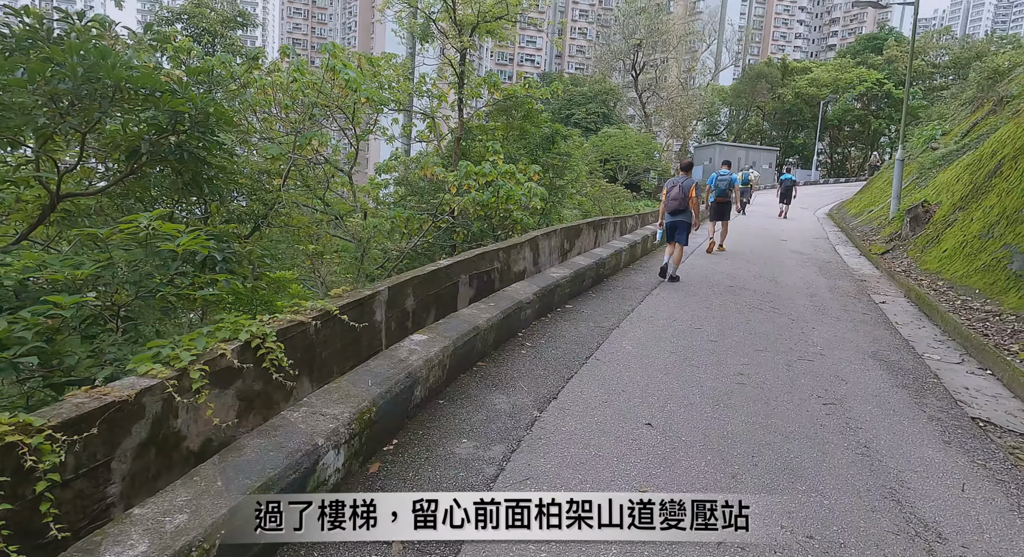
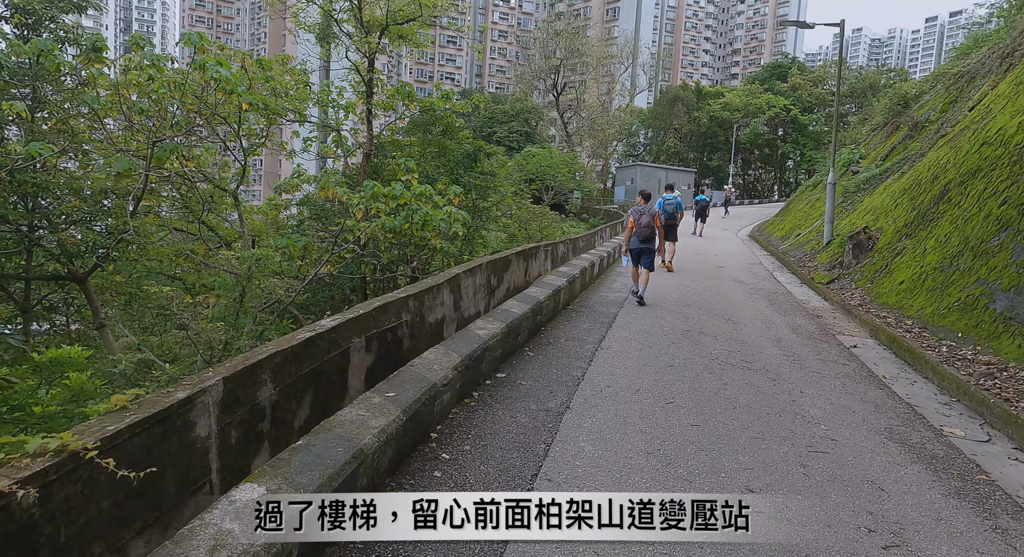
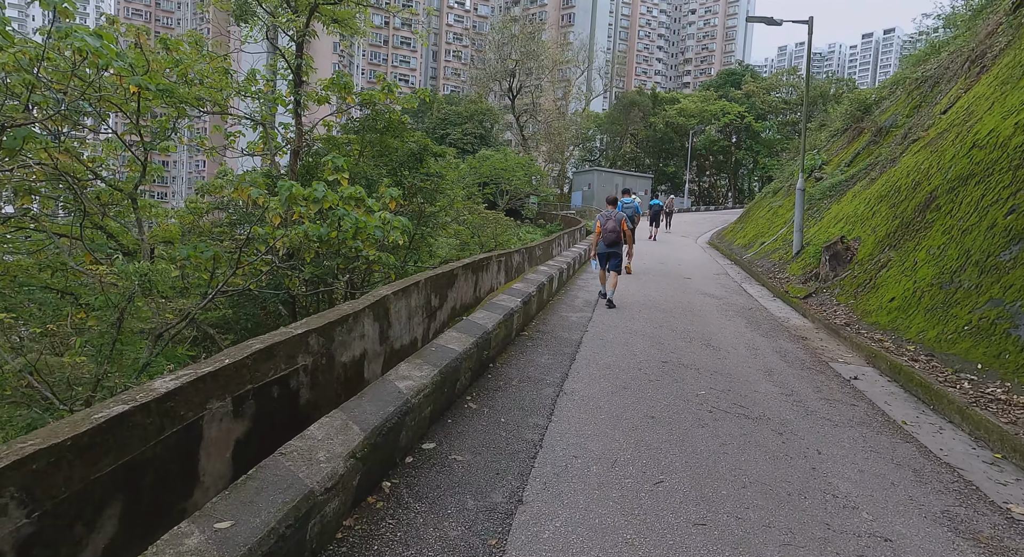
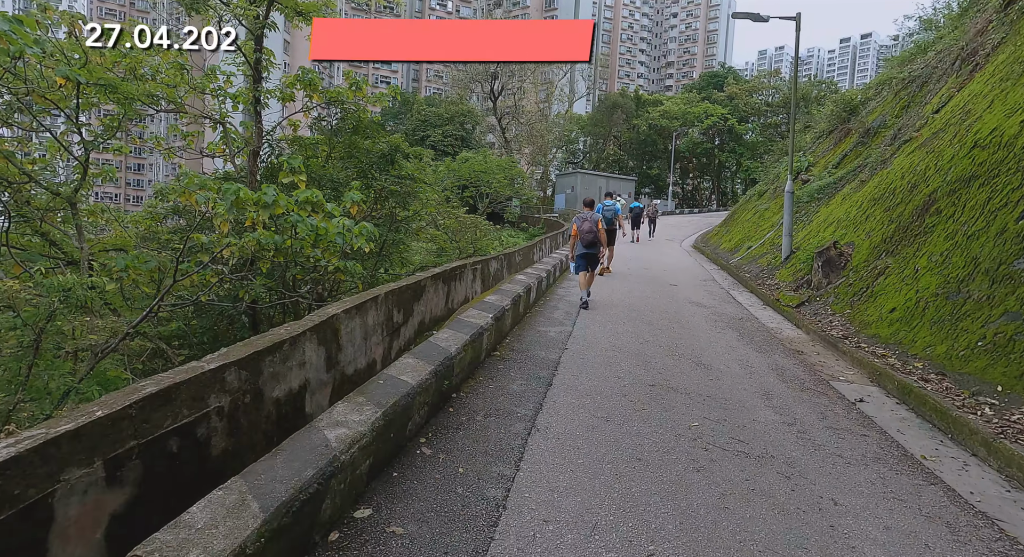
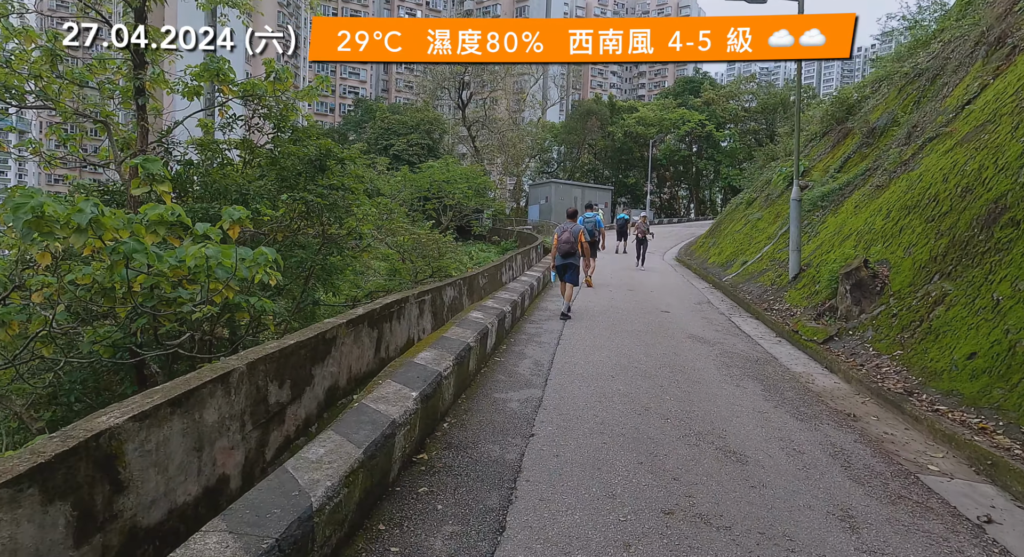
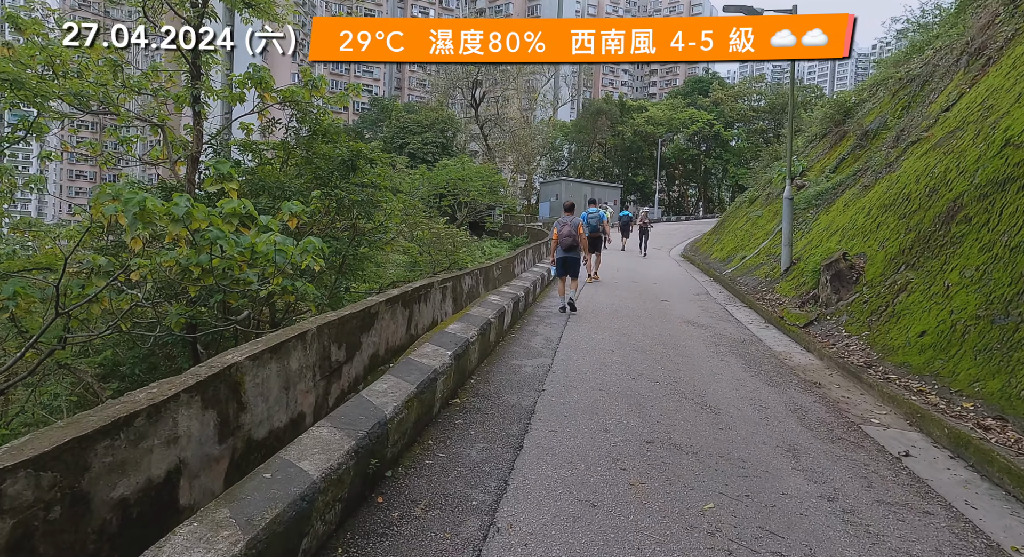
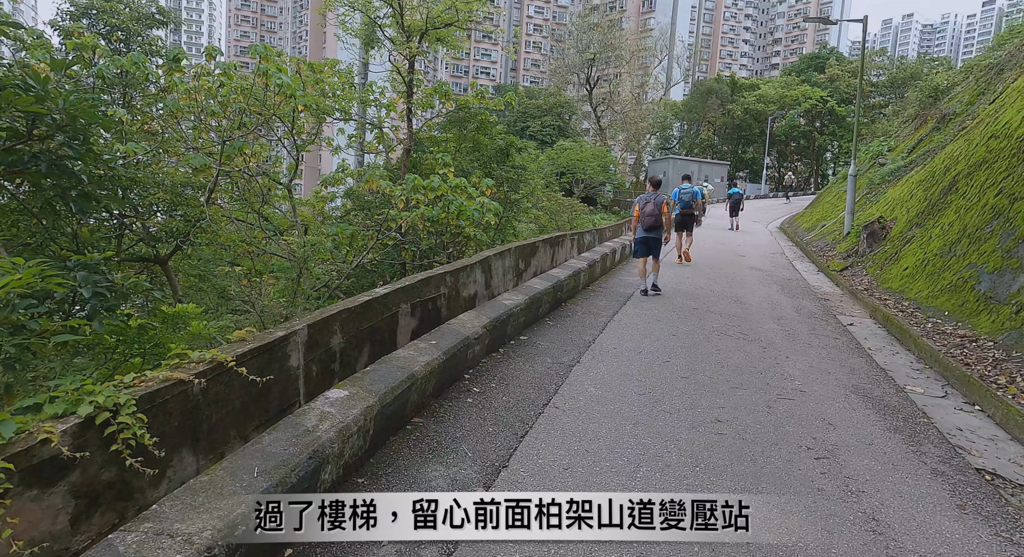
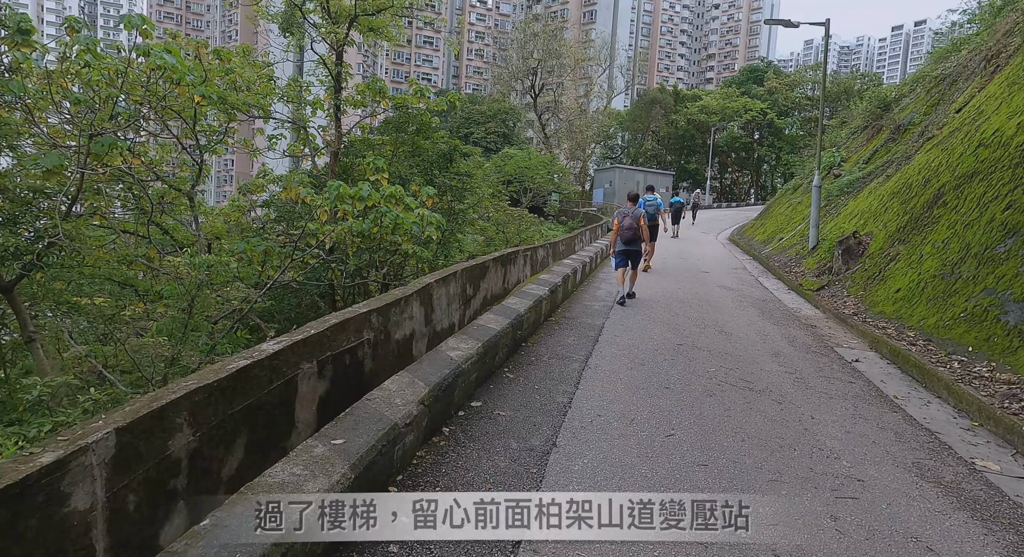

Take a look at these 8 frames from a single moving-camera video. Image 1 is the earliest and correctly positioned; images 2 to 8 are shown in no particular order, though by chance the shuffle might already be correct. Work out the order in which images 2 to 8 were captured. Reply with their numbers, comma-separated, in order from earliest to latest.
7, 2, 8, 3, 4, 6, 5
